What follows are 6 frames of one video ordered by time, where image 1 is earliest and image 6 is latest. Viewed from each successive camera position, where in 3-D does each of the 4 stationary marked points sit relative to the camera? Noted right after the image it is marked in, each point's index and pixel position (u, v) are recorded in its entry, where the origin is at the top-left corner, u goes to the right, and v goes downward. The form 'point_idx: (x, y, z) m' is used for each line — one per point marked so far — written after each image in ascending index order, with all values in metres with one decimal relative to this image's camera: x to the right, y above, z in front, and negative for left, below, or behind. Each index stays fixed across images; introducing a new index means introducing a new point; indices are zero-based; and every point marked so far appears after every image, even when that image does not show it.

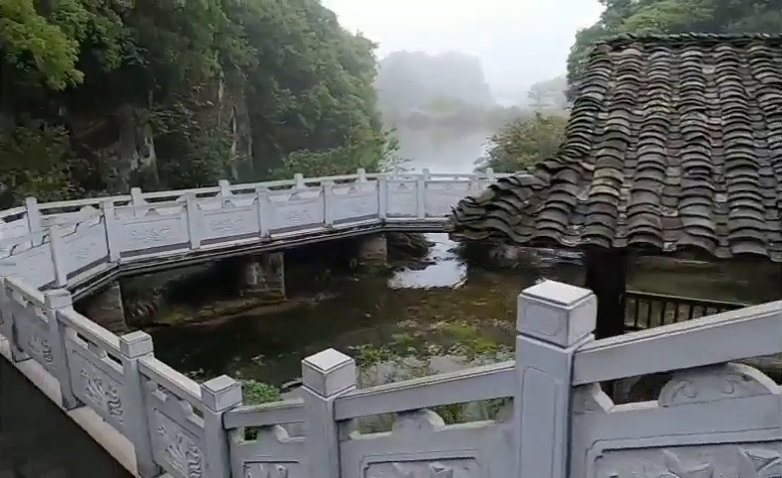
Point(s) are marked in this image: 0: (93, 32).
0: (-7.5, +5.2, +13.3) m
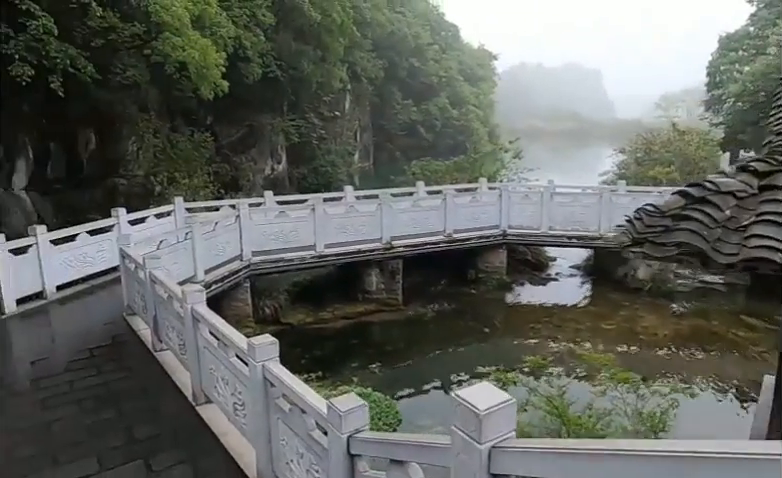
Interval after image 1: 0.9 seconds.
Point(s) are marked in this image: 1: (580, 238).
0: (-4.1, +5.2, +14.3) m
1: (+4.4, 0.0, +12.2) m
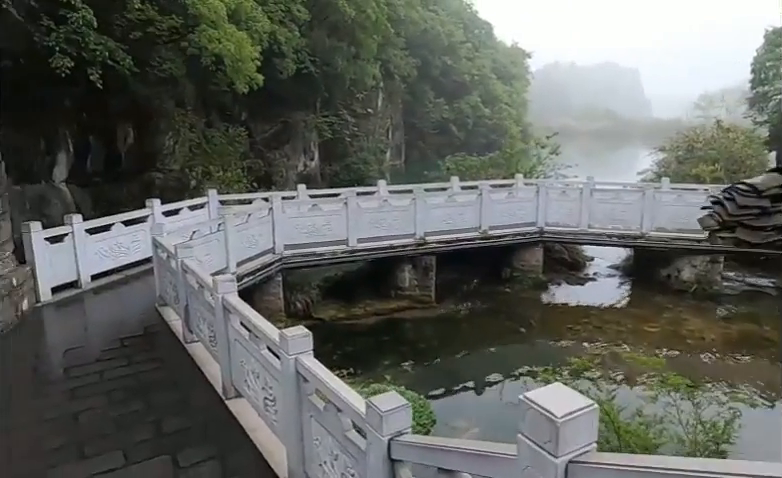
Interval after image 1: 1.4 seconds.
0: (-3.2, +5.4, +14.2) m
1: (+5.1, 0.0, +11.7) m
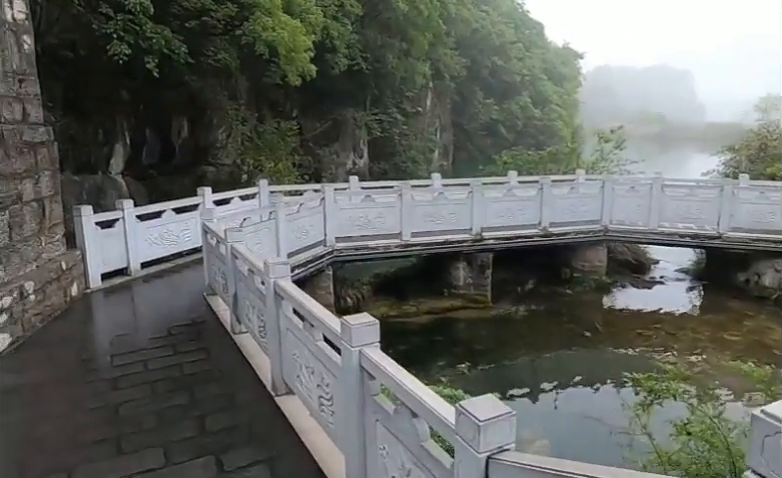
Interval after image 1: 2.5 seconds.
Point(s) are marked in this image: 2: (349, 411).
0: (-1.7, +5.5, +14.0) m
1: (+6.2, 0.0, +10.8) m
2: (-0.2, -0.8, +2.5) m
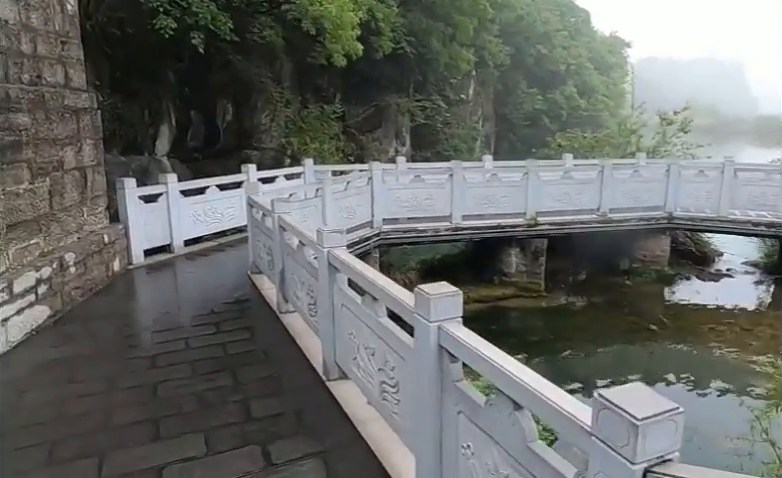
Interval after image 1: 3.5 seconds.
0: (-0.5, +5.9, +13.6) m
1: (+7.2, +0.3, +9.8) m
2: (+0.1, -0.6, +2.1) m
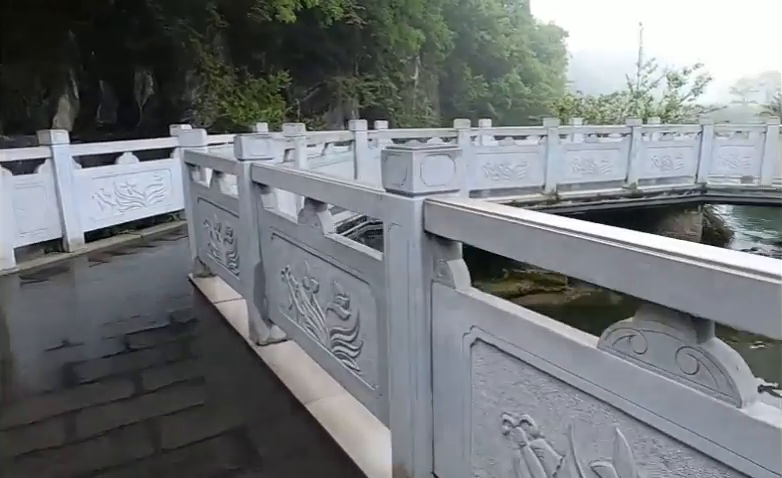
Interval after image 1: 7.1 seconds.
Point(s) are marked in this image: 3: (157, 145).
0: (-1.5, +6.1, +11.5) m
1: (+6.8, +0.8, +8.7) m
2: (+0.7, -0.5, +0.3) m
3: (-2.2, +0.9, +5.1) m
